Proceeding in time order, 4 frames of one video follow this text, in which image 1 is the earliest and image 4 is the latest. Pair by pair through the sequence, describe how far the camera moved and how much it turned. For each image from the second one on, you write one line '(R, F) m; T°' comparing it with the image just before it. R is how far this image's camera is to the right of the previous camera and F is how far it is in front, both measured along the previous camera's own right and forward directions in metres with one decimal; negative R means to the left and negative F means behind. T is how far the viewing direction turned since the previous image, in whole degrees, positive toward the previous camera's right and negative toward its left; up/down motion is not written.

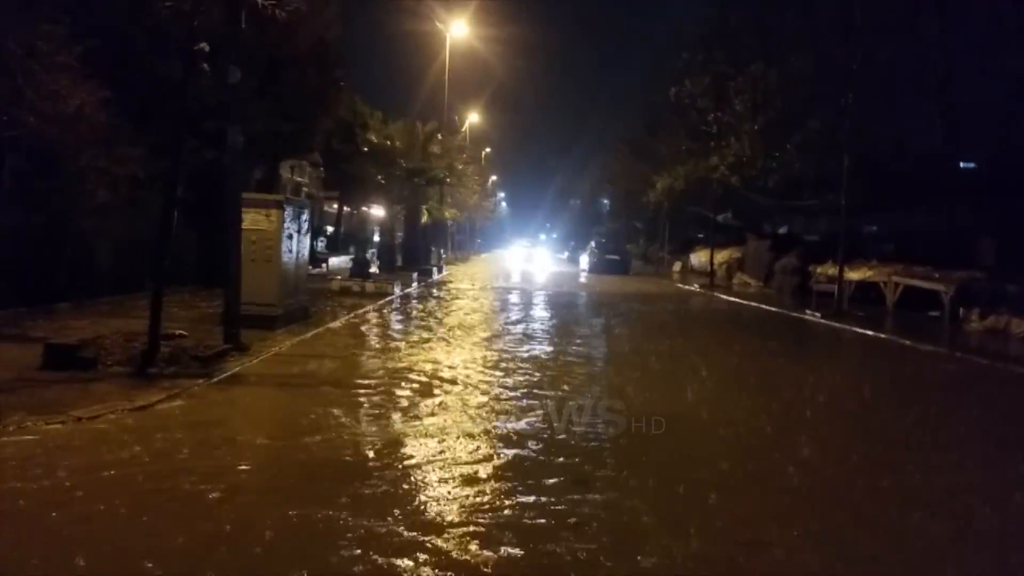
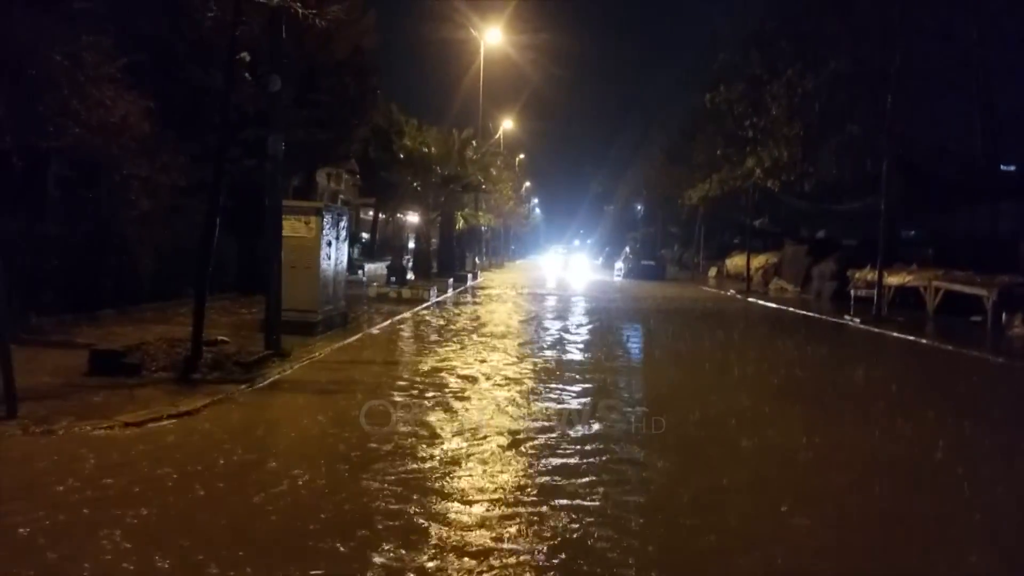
(-0.1, 0.0) m; -2°
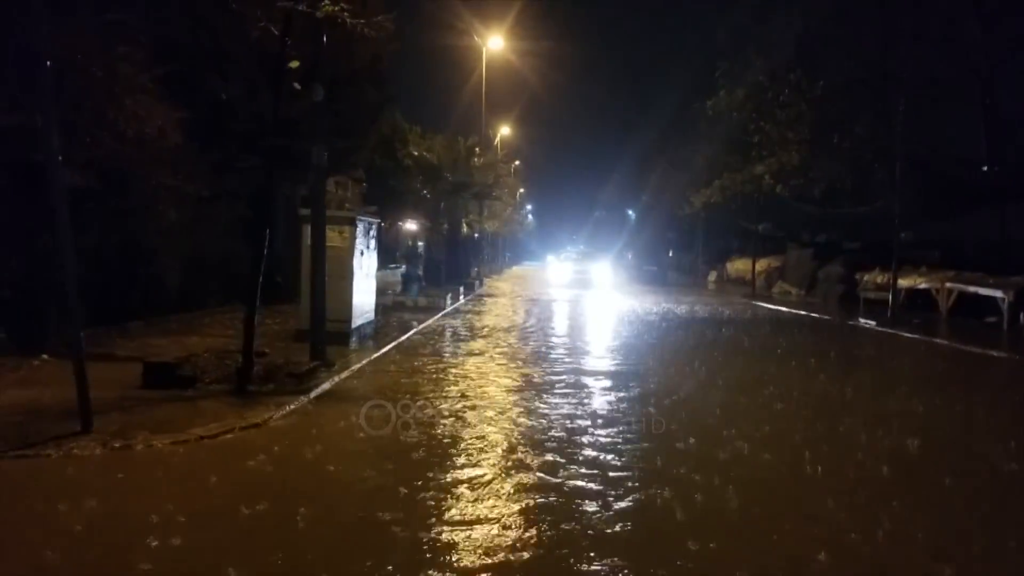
(-1.0, -0.1) m; +2°
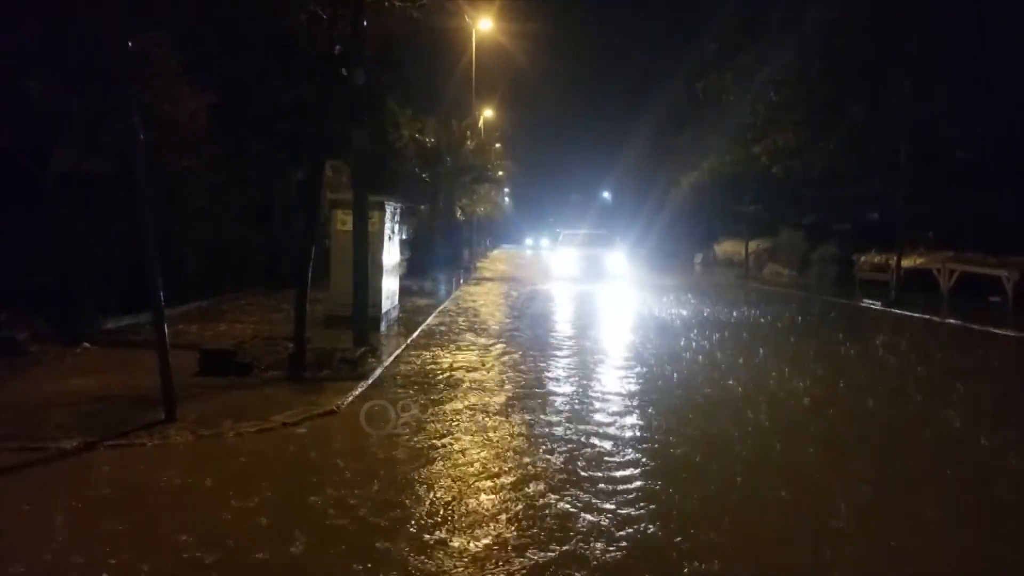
(-1.4, 0.0) m; +3°
